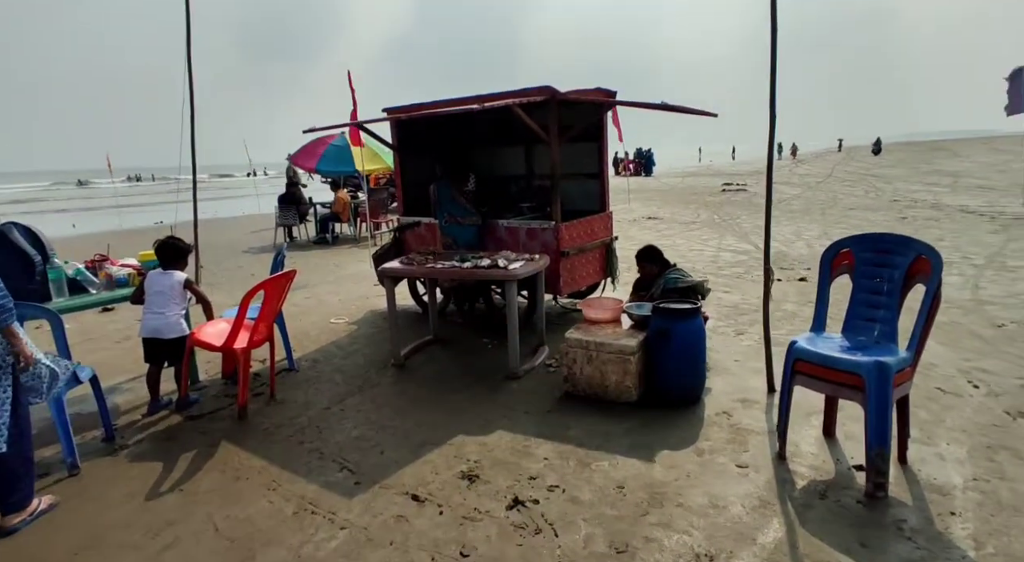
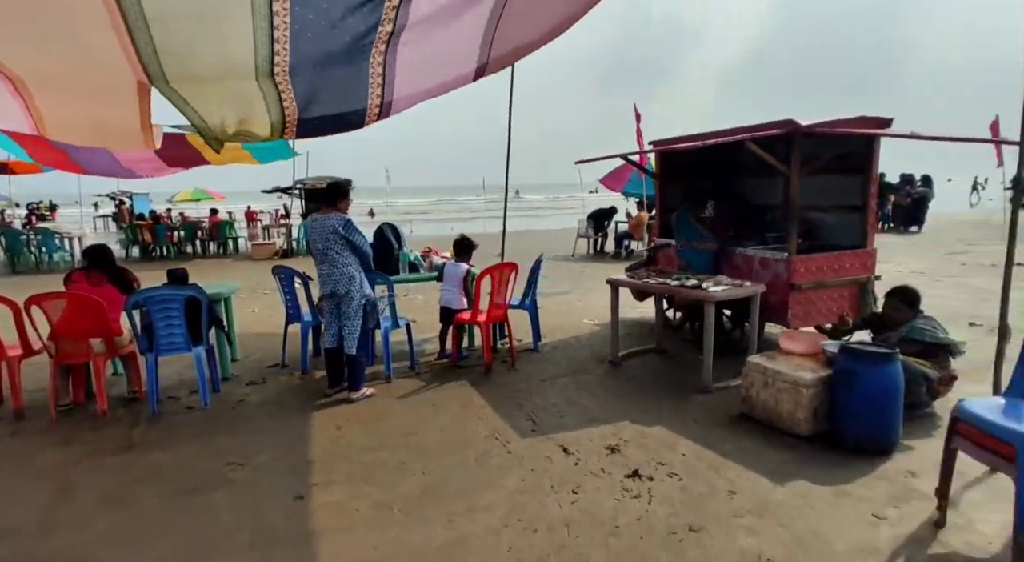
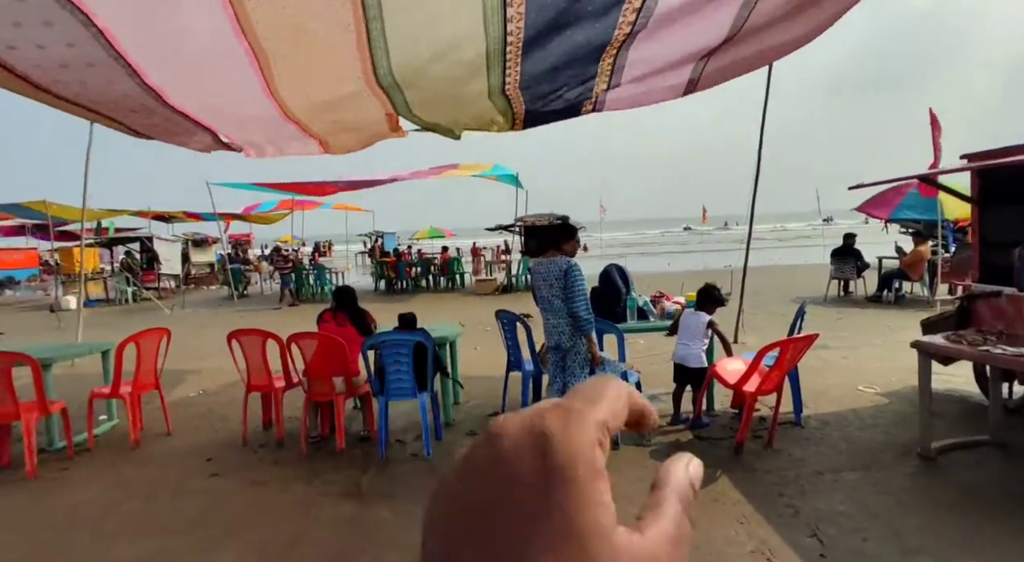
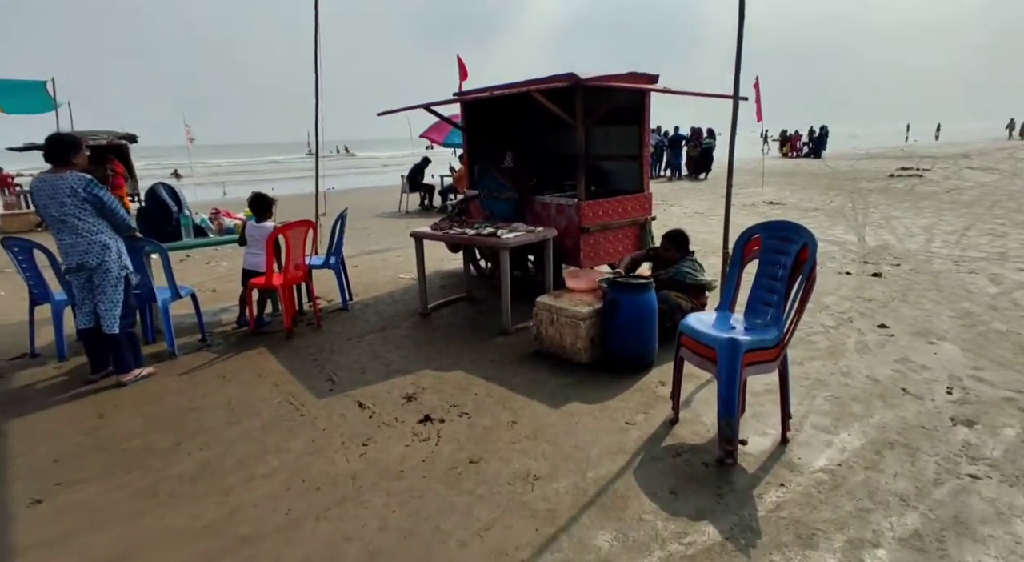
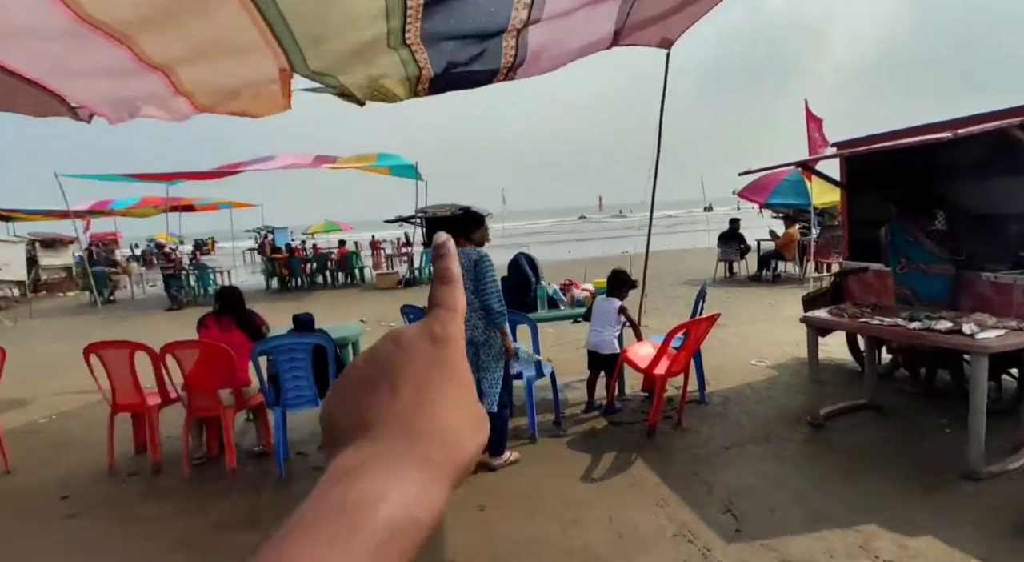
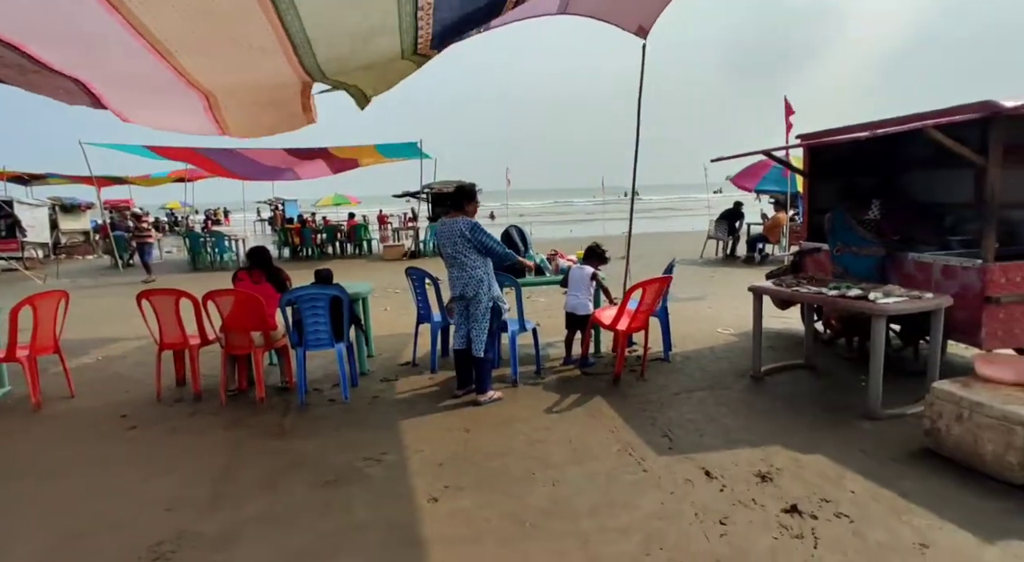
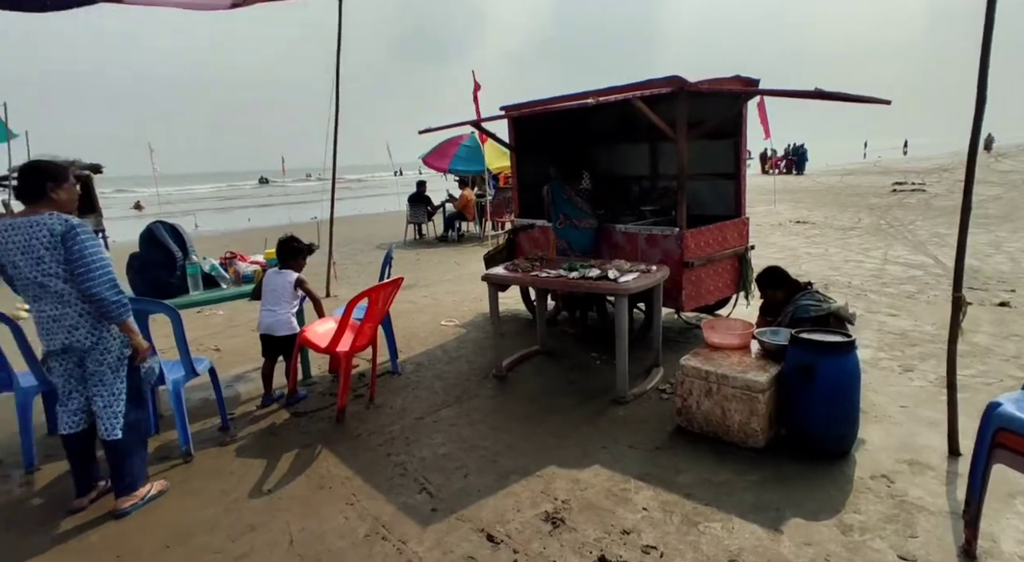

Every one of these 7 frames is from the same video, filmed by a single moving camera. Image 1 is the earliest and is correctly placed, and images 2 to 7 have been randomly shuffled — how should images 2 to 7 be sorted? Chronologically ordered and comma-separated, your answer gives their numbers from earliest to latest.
7, 5, 3, 6, 2, 4
